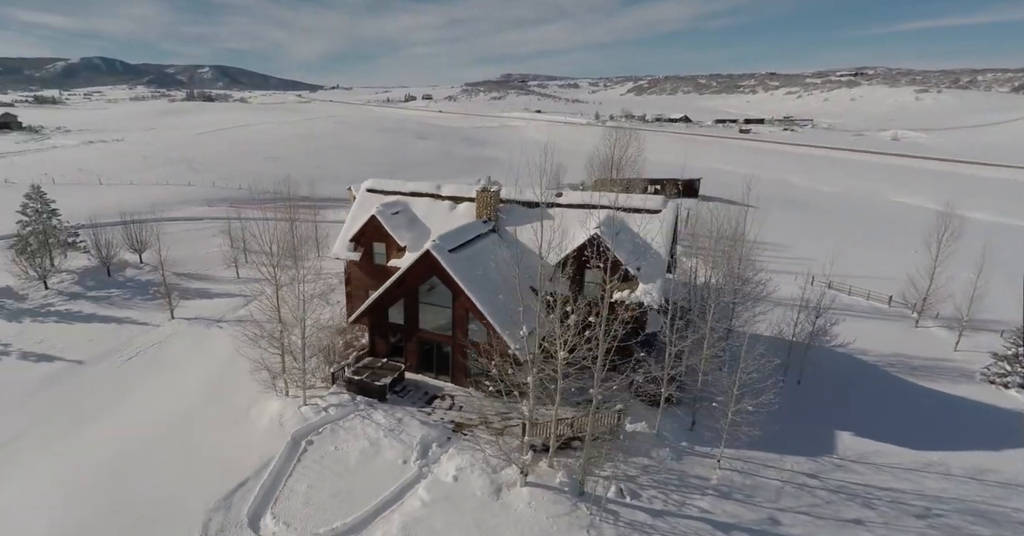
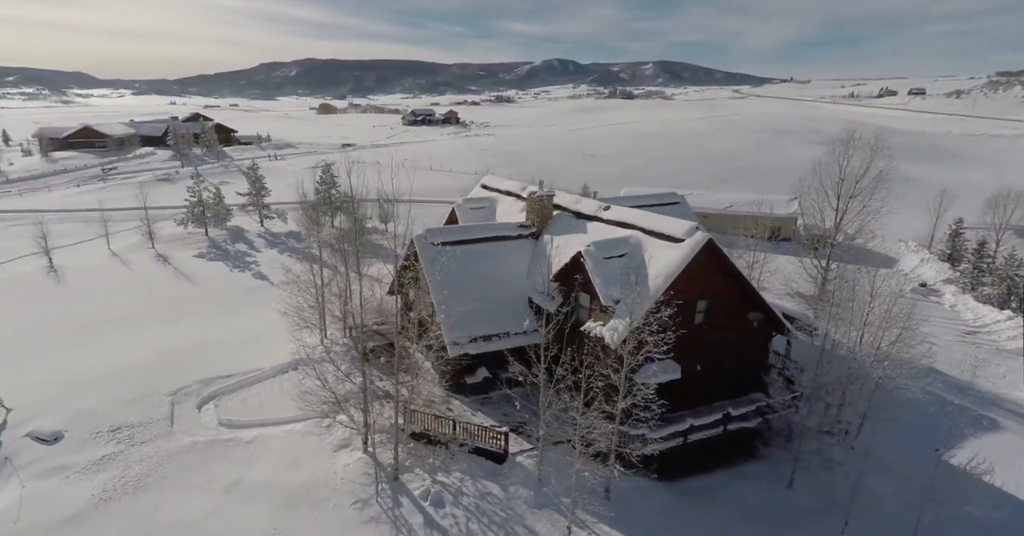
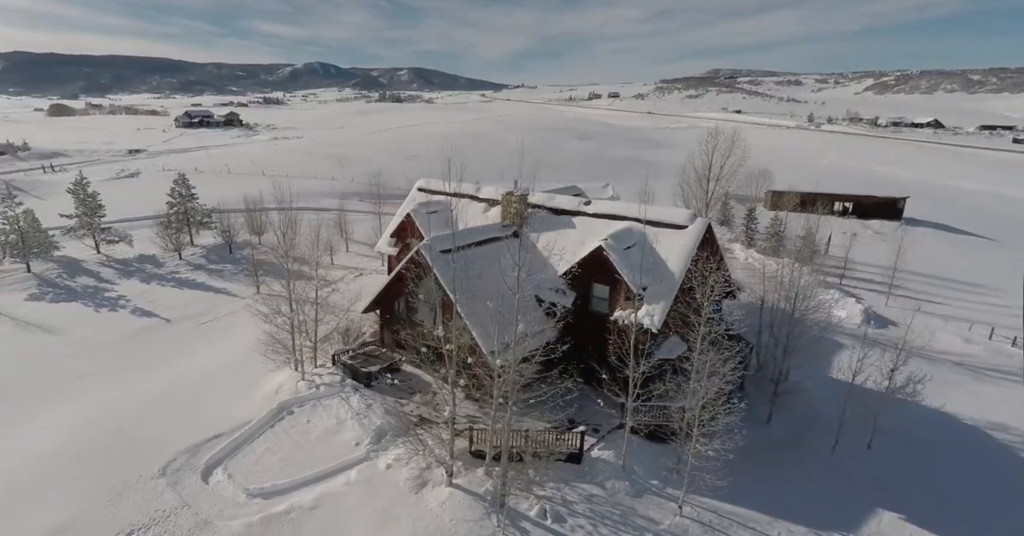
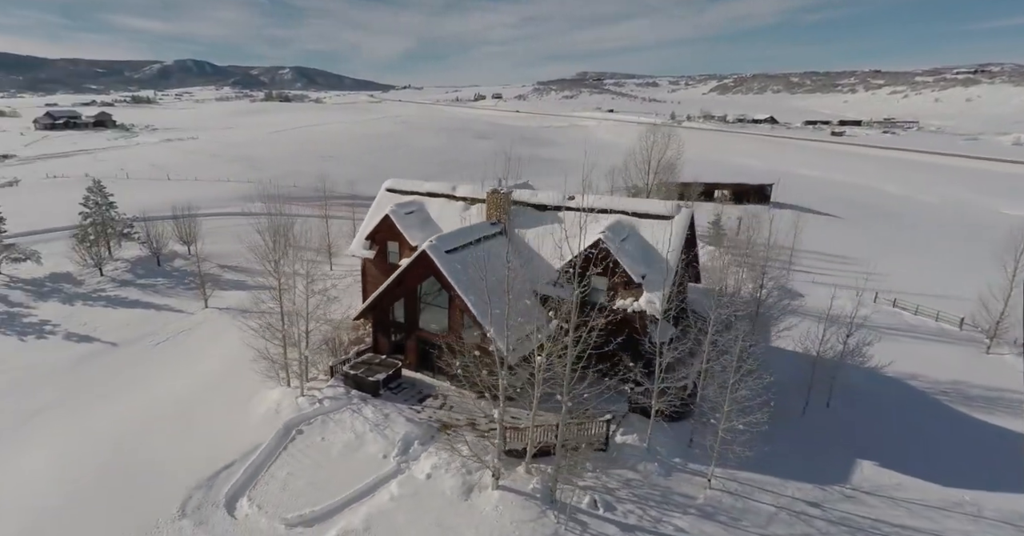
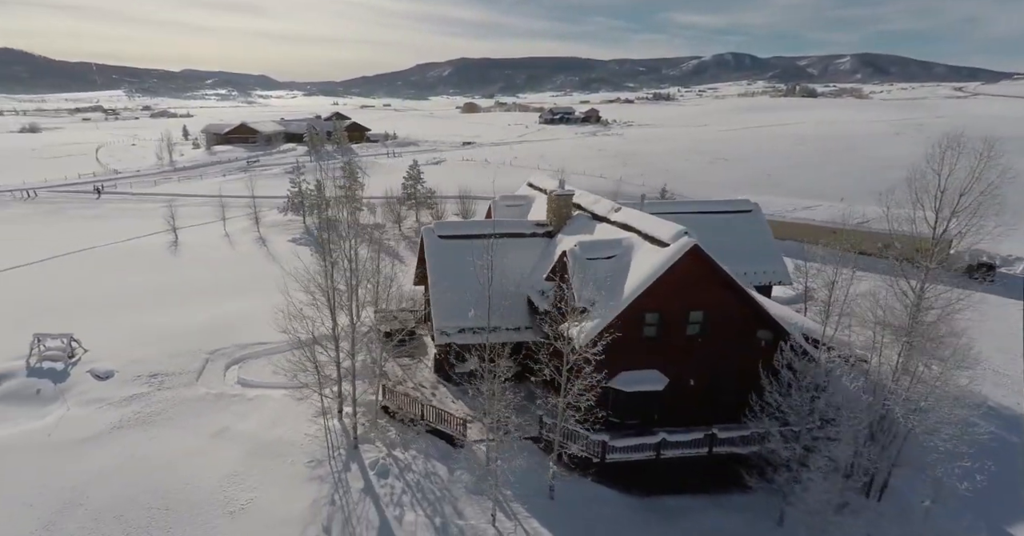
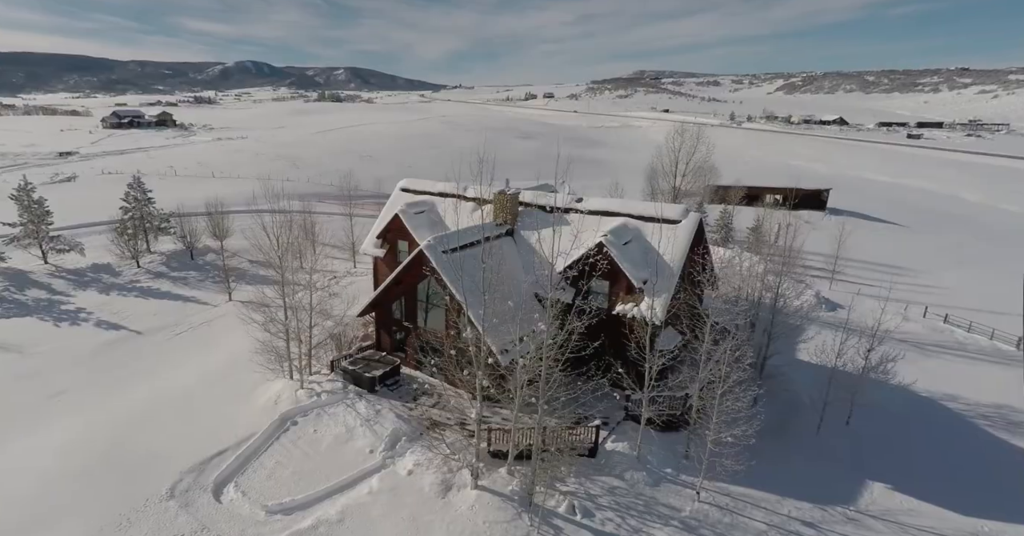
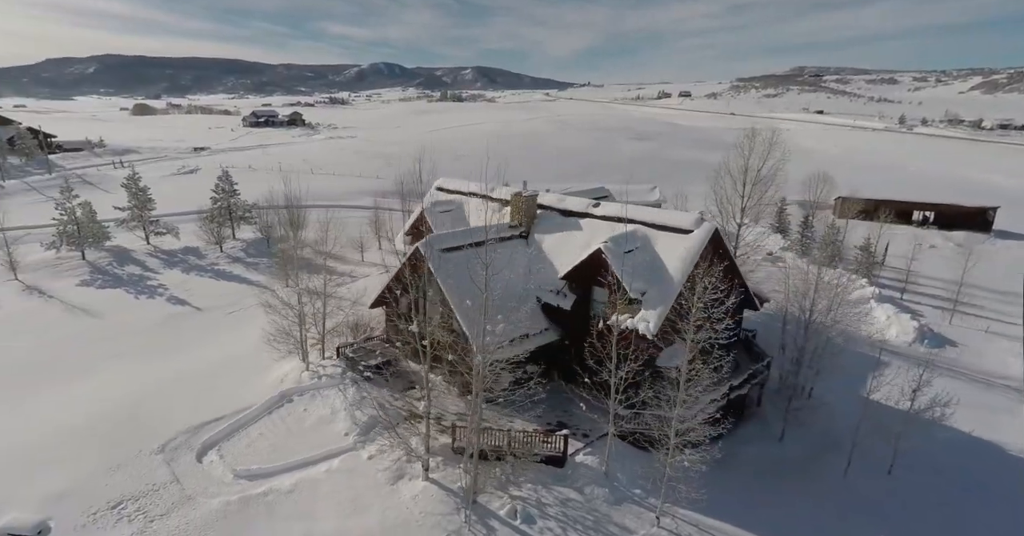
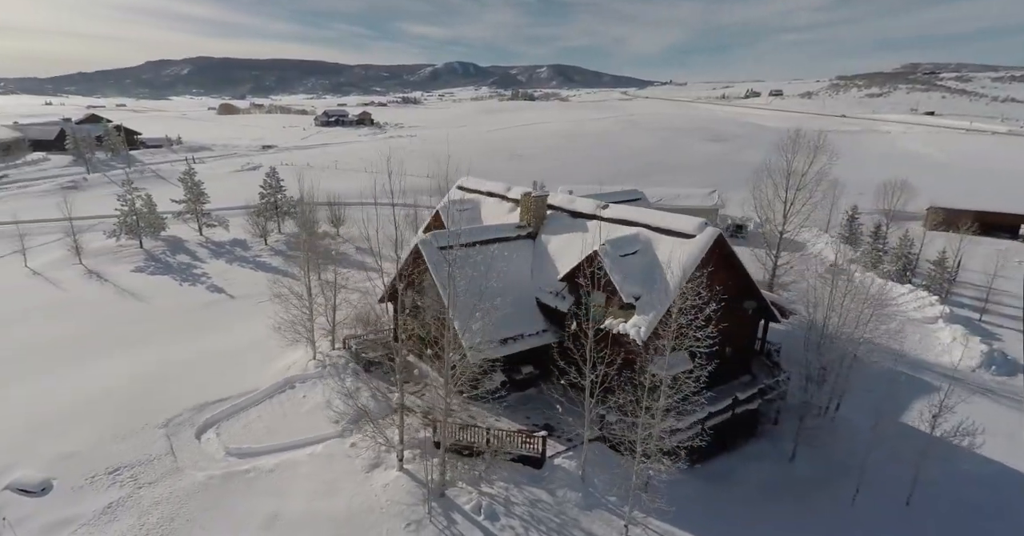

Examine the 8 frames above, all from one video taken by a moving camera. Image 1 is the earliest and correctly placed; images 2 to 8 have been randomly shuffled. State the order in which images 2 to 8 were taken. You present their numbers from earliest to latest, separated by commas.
4, 6, 3, 7, 8, 2, 5
